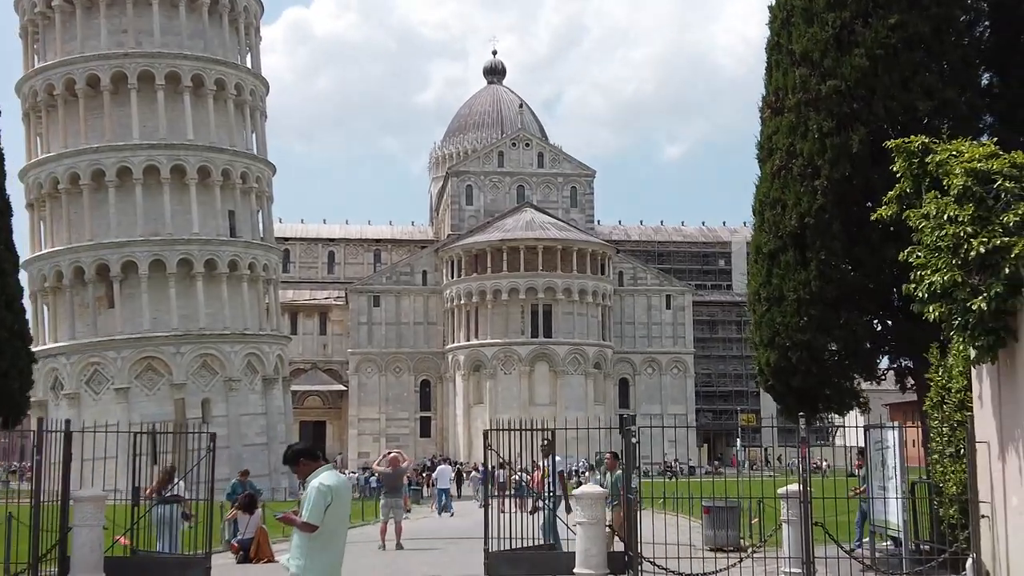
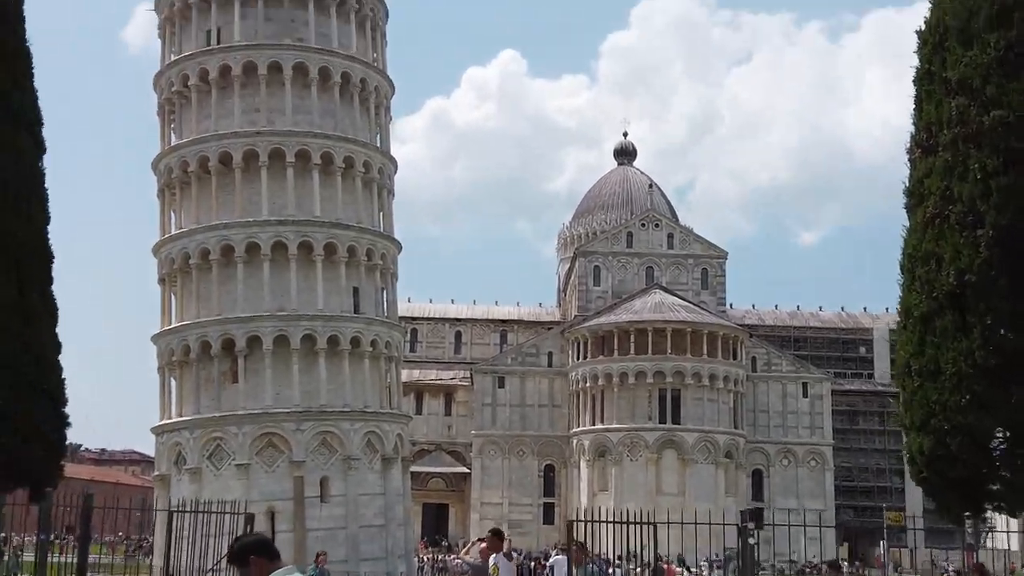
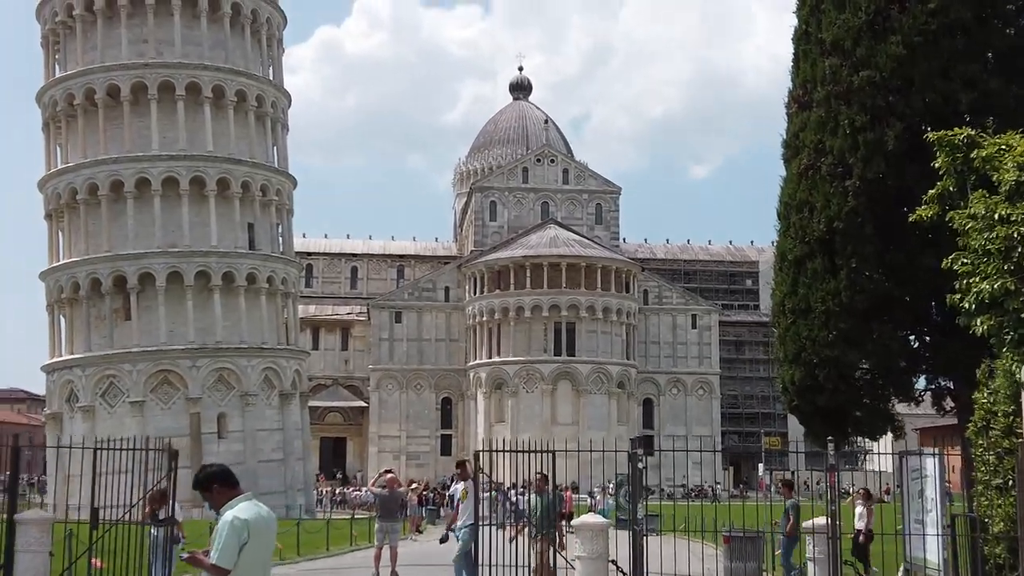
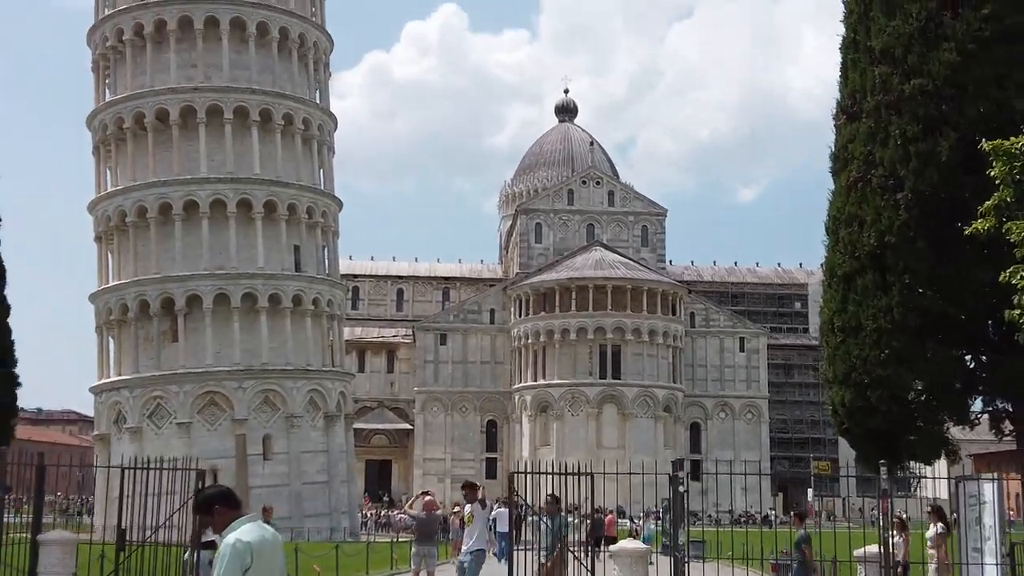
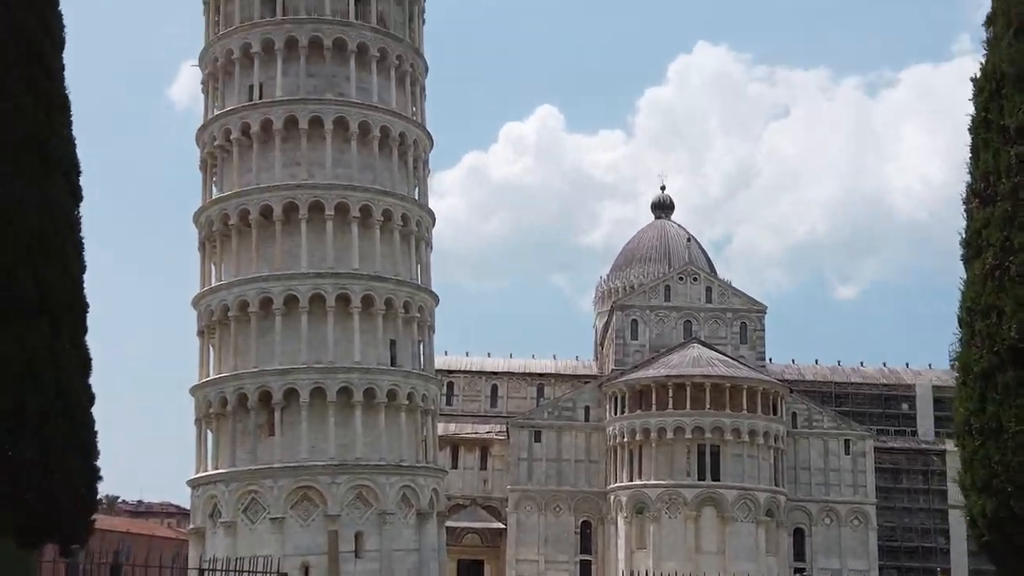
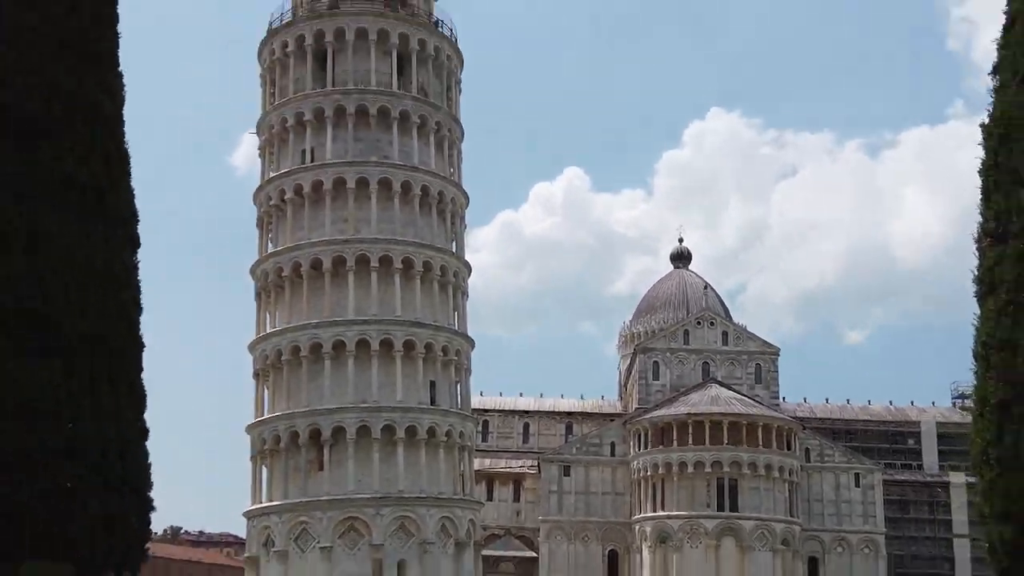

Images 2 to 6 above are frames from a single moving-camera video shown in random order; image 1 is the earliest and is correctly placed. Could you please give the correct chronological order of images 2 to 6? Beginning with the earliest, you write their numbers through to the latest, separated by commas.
3, 4, 2, 5, 6
